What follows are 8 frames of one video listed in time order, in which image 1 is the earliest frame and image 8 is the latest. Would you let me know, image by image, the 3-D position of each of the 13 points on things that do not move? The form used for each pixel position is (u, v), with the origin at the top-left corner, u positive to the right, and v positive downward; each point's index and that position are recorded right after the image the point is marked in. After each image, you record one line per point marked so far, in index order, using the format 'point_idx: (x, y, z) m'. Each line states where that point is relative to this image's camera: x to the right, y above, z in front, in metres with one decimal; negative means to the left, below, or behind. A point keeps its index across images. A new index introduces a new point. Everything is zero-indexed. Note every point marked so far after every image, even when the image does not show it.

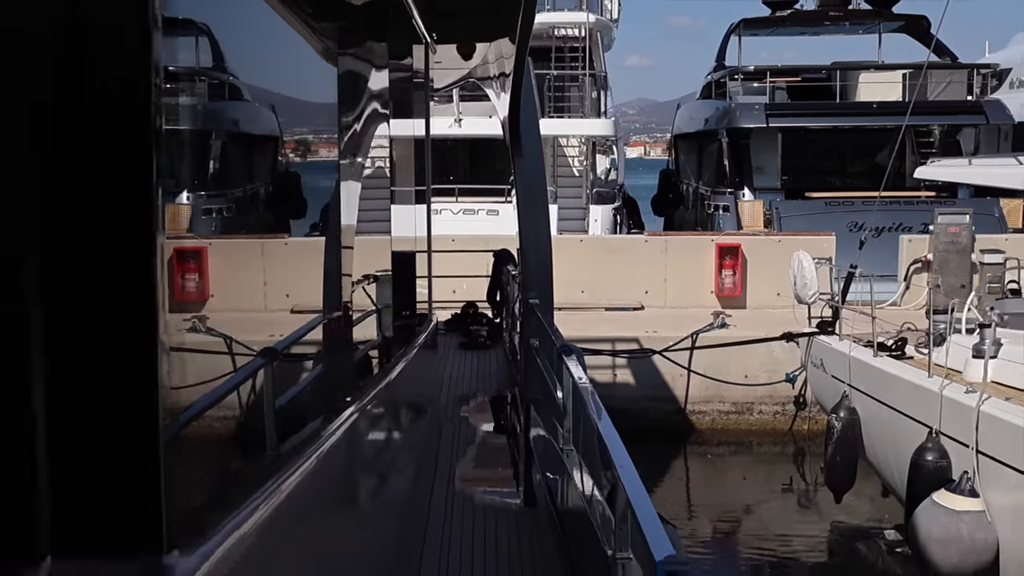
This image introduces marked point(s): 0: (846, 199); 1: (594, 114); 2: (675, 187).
0: (+4.7, +1.2, +13.3) m
1: (+1.2, +2.5, +14.0) m
2: (+3.3, +2.0, +19.5) m
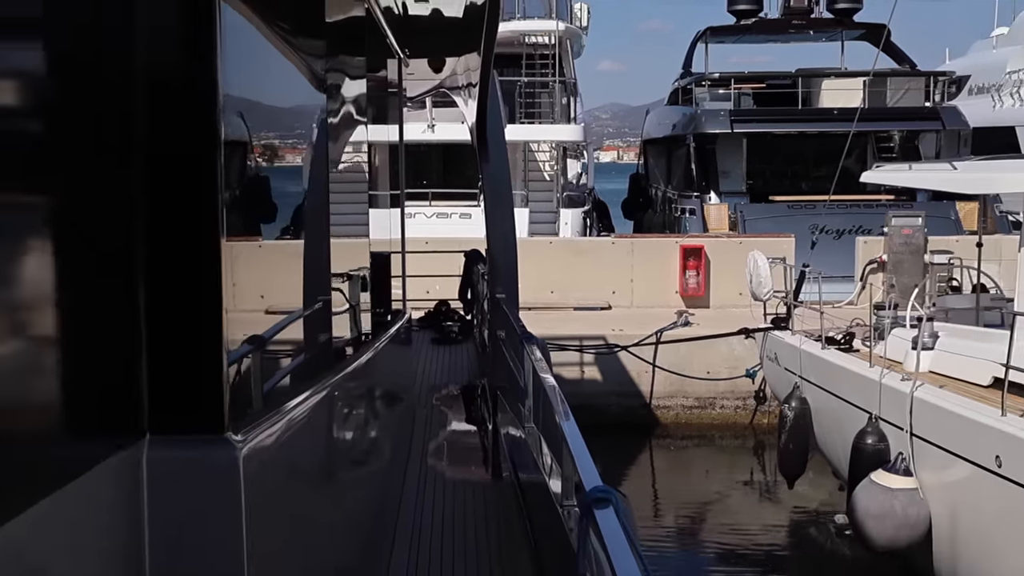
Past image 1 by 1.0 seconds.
0: (+4.3, +1.2, +13.8) m
1: (+0.8, +2.5, +14.4) m
2: (+2.7, +2.0, +20.0) m
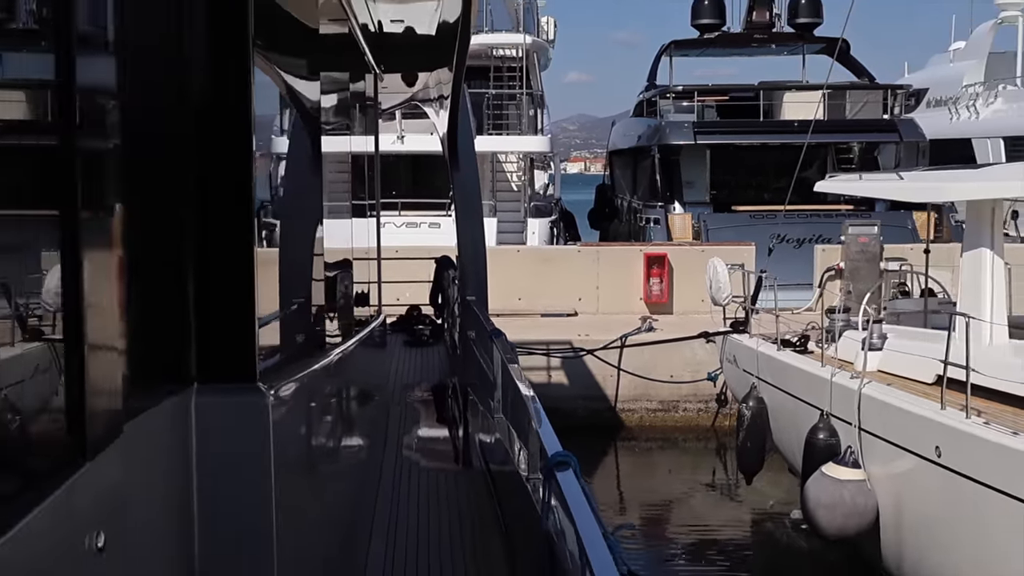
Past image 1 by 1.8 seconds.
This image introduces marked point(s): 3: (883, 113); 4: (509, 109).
0: (+3.8, +1.1, +14.2) m
1: (+0.3, +2.4, +14.7) m
2: (+2.1, +1.8, +20.3) m
3: (+6.1, +2.8, +15.7) m
4: (0.0, +2.8, +15.1) m
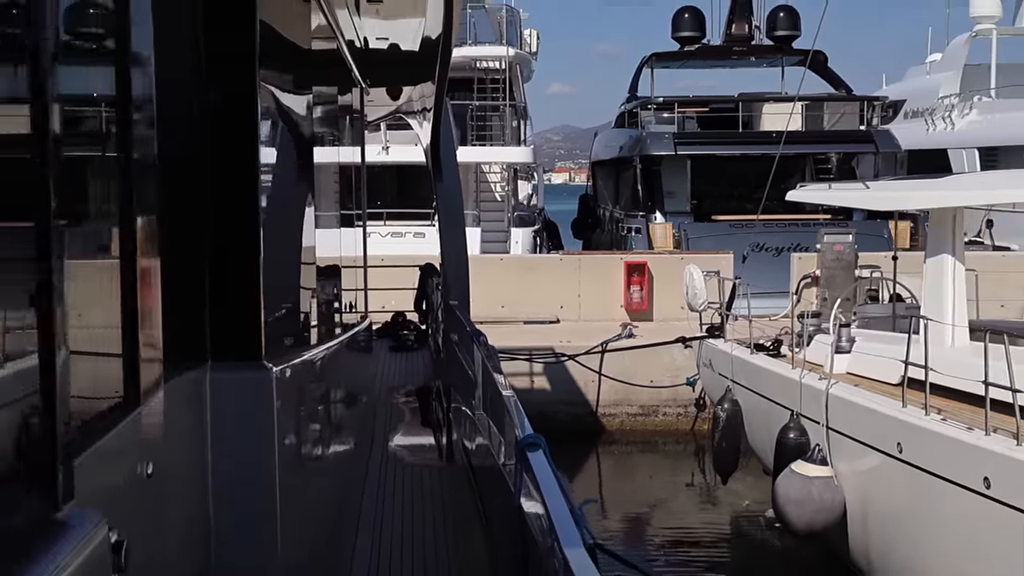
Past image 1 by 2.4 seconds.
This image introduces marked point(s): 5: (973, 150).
0: (+3.5, +1.0, +14.5) m
1: (0.0, +2.2, +15.0) m
2: (+1.7, +1.6, +20.6) m
3: (+5.8, +2.7, +16.1) m
4: (-0.3, +2.7, +15.3) m
5: (+8.6, +2.6, +17.9) m
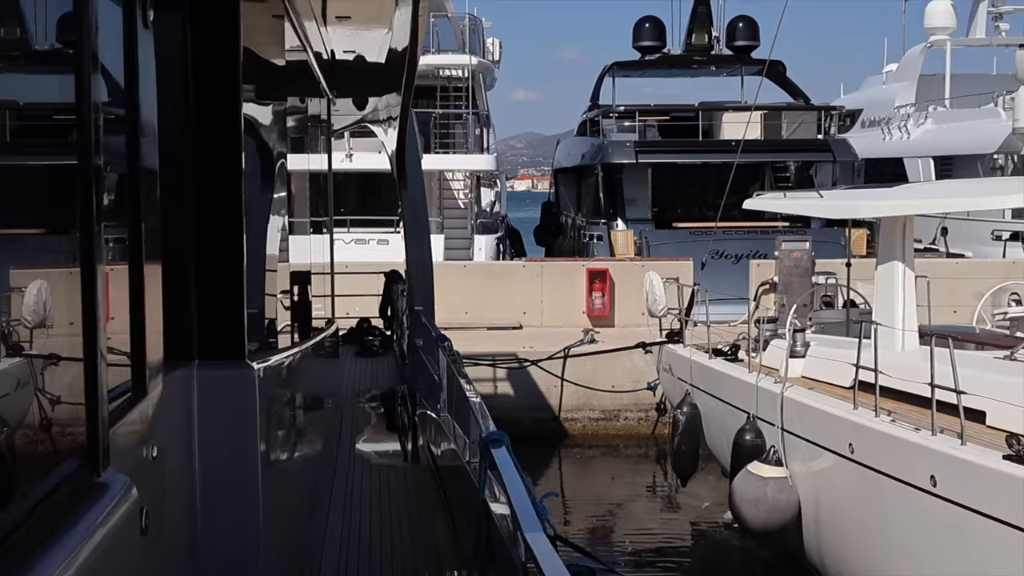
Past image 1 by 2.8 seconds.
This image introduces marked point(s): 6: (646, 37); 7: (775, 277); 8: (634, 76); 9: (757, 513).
0: (+3.0, +0.9, +14.8) m
1: (-0.5, +2.1, +15.1) m
2: (+0.9, +1.5, +20.8) m
3: (+5.2, +2.6, +16.4) m
4: (-0.9, +2.6, +15.4) m
5: (+7.9, +2.4, +18.4) m
6: (+2.5, +4.8, +18.4) m
7: (+2.7, +0.1, +9.9) m
8: (+2.3, +4.0, +18.5) m
9: (+1.6, -1.5, +6.2) m
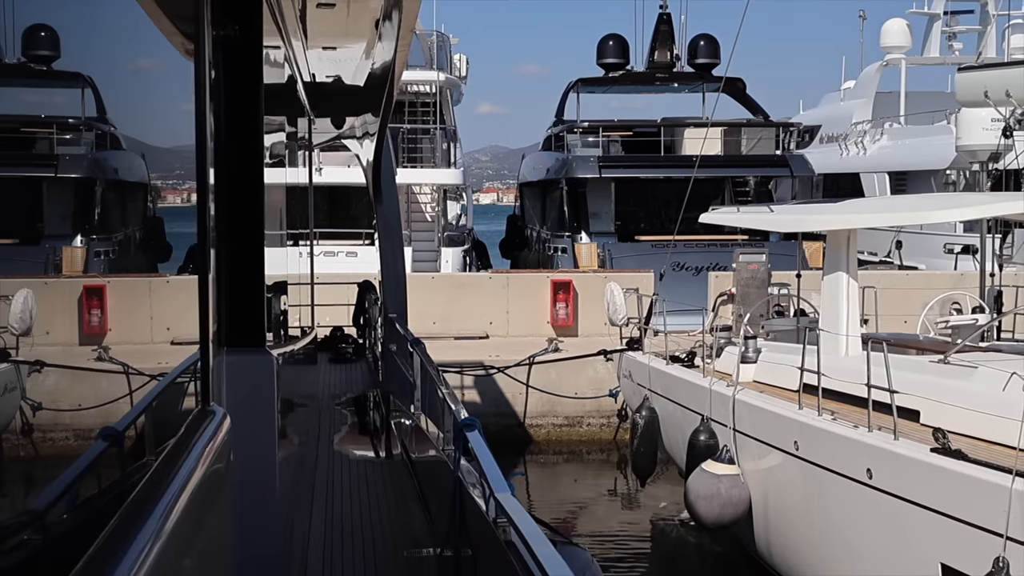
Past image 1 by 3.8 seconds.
0: (+2.5, +0.7, +15.2) m
1: (-1.1, +2.0, +15.4) m
2: (+0.2, +1.2, +21.2) m
3: (+4.6, +2.4, +17.0) m
4: (-1.4, +2.4, +15.8) m
5: (+7.3, +2.2, +19.0) m
6: (+1.9, +4.5, +18.9) m
7: (+2.3, 0.0, +10.4) m
8: (+1.7, +3.8, +18.9) m
9: (+1.4, -1.5, +6.6) m
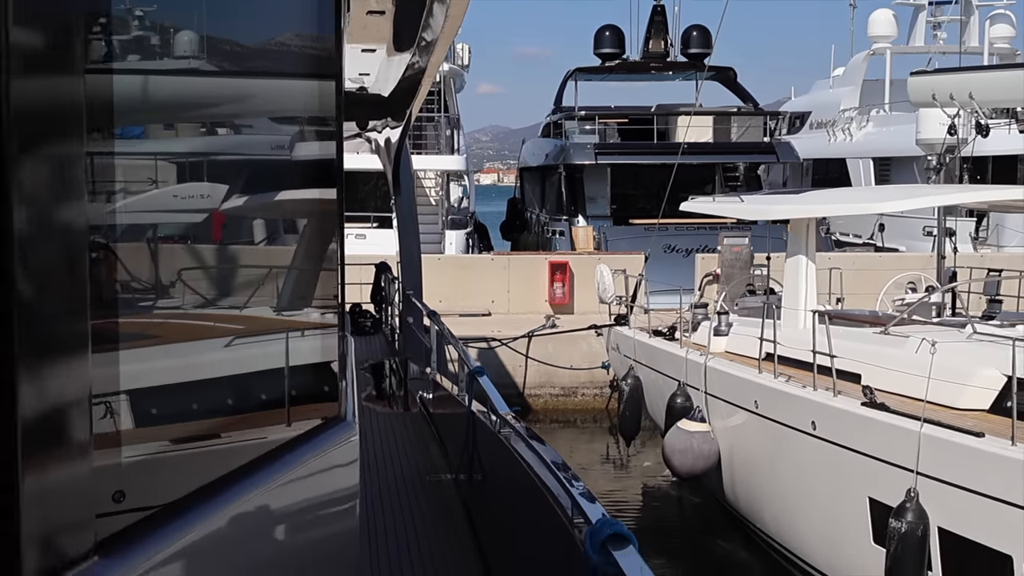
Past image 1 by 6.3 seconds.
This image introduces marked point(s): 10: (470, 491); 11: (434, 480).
0: (+2.5, +1.0, +16.2) m
1: (-1.1, +2.3, +16.4) m
2: (+0.2, +1.7, +22.2) m
3: (+4.6, +2.8, +17.9) m
4: (-1.4, +2.7, +16.7) m
5: (+7.3, +2.6, +20.0) m
6: (+1.9, +4.9, +19.8) m
7: (+2.3, +0.2, +11.4) m
8: (+1.7, +4.2, +19.9) m
9: (+1.4, -1.4, +7.7) m
10: (-0.2, -1.0, +4.9) m
11: (-0.4, -1.0, +5.1) m
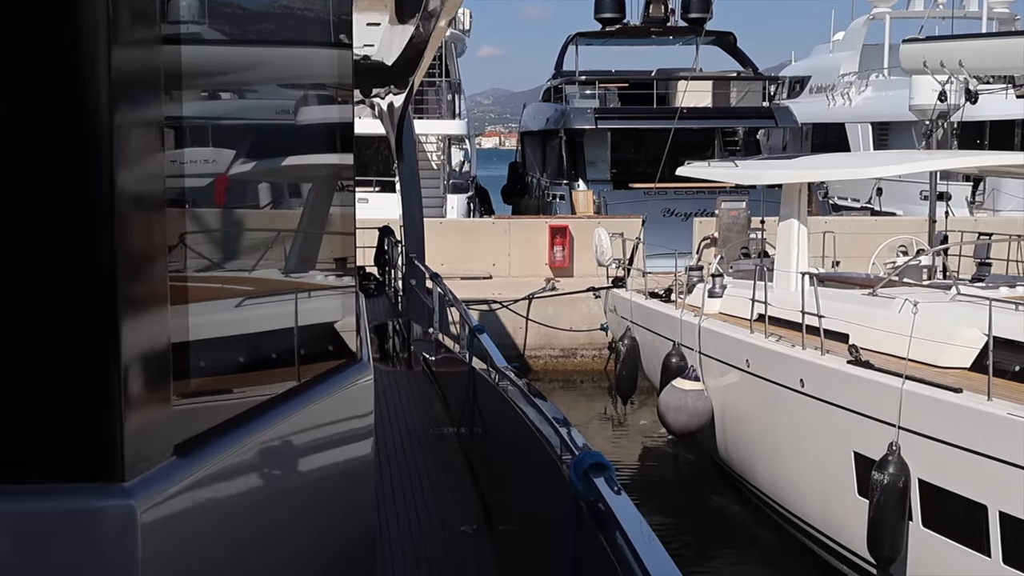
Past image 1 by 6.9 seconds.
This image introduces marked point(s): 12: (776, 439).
0: (+2.5, +1.7, +16.4) m
1: (-1.1, +2.9, +16.5) m
2: (+0.2, +2.5, +22.3) m
3: (+4.6, +3.5, +18.0) m
4: (-1.4, +3.3, +16.9) m
5: (+7.3, +3.4, +20.1) m
6: (+1.9, +5.7, +19.8) m
7: (+2.3, +0.7, +11.6) m
8: (+1.7, +5.0, +19.9) m
9: (+1.4, -1.1, +8.0) m
10: (-0.2, -0.8, +5.2) m
11: (-0.4, -0.8, +5.4) m
12: (+1.9, -1.1, +7.3) m
